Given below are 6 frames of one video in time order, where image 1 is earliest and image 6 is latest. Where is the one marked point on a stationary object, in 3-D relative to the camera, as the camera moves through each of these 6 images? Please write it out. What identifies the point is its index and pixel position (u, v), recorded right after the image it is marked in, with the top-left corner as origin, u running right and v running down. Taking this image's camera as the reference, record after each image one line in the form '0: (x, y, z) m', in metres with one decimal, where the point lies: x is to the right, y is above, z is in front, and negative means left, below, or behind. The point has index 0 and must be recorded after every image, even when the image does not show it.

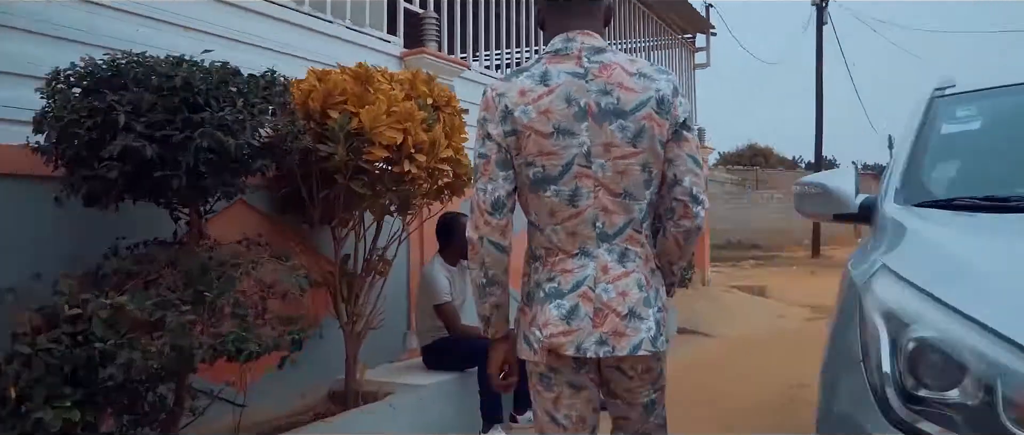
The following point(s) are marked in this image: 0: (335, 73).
0: (-0.8, +0.7, +3.8) m
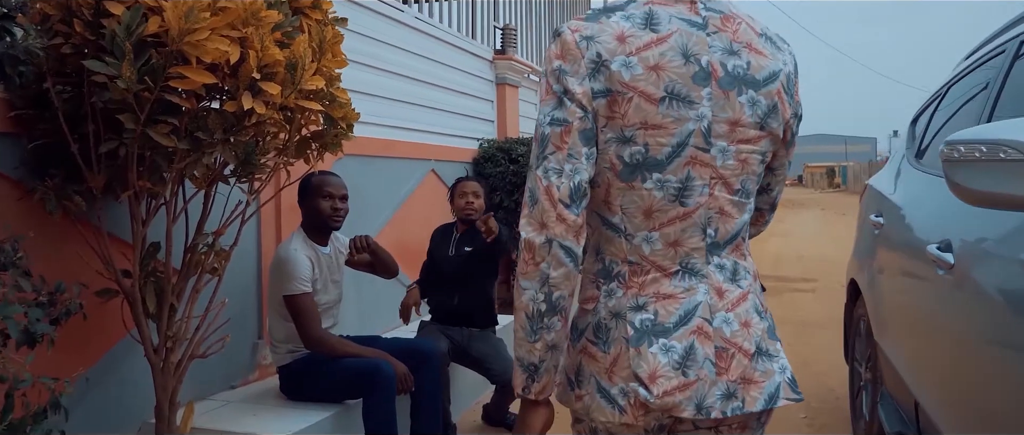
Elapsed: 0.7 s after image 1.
0: (-1.1, +0.8, +2.2) m
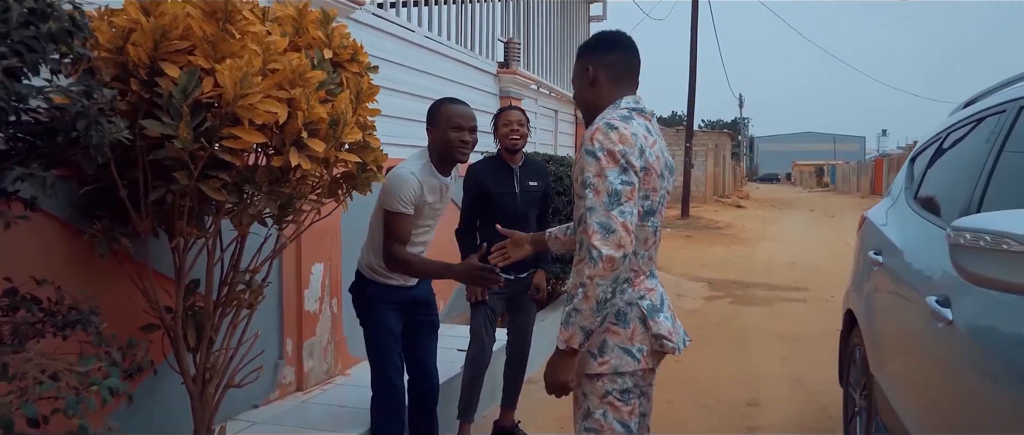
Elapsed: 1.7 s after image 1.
0: (-1.0, +0.6, +2.3) m
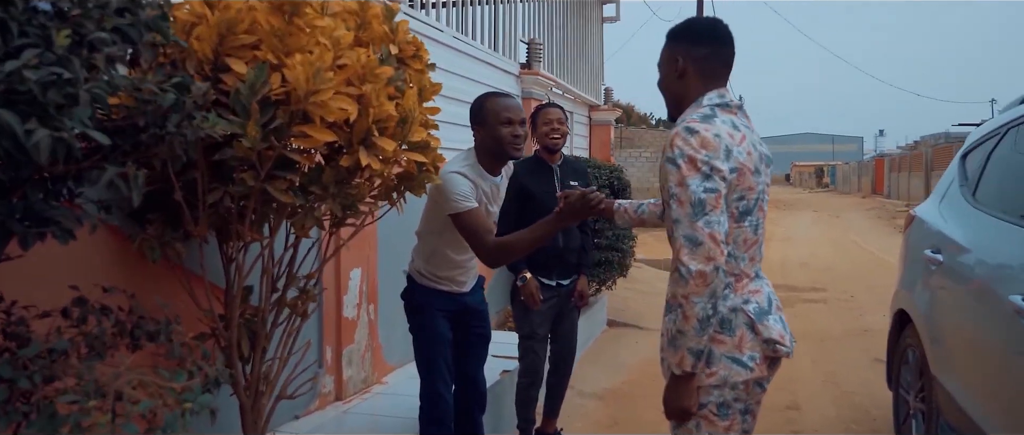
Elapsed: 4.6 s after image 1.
0: (-0.8, +0.6, +2.2) m
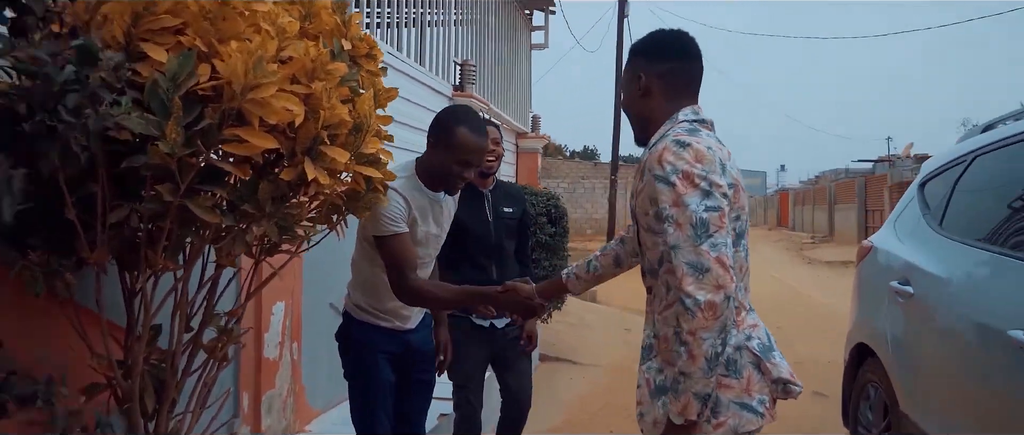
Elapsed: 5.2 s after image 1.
0: (-0.8, +0.6, +1.8) m
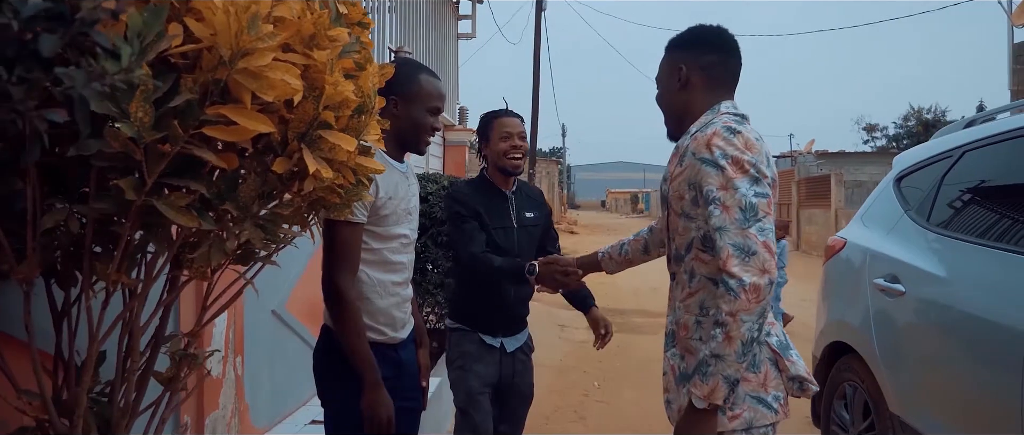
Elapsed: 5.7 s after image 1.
0: (-0.7, +0.6, +1.4) m
